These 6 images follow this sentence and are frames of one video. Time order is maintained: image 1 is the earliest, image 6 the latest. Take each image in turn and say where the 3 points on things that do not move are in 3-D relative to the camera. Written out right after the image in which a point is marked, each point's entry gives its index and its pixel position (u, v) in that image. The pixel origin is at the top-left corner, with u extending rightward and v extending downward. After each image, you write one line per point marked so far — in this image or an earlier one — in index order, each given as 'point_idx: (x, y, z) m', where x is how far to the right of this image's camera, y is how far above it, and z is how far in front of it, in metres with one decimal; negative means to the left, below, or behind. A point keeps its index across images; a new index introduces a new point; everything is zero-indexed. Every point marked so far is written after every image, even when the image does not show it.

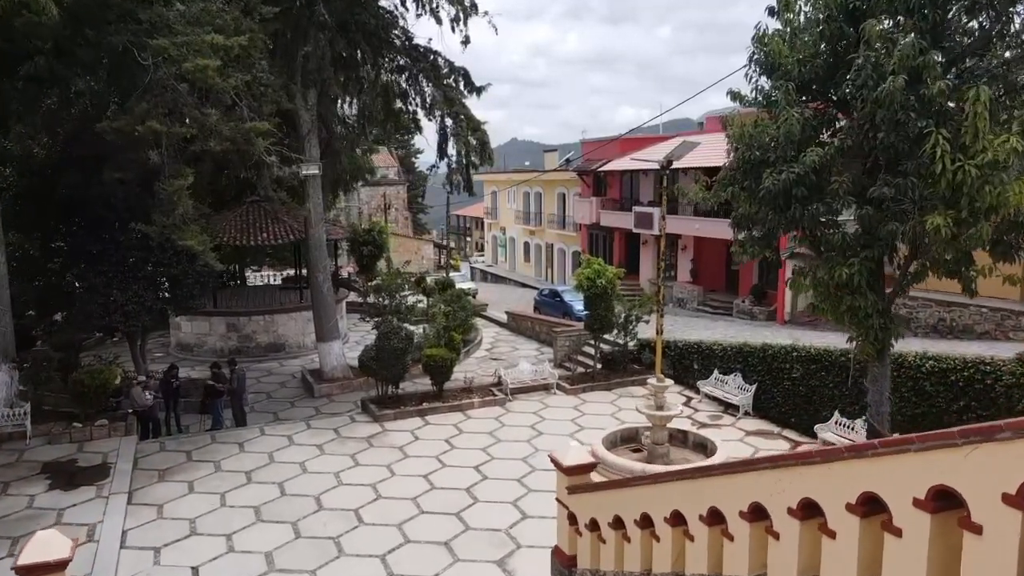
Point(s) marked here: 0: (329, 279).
0: (-3.9, +0.2, +15.3) m
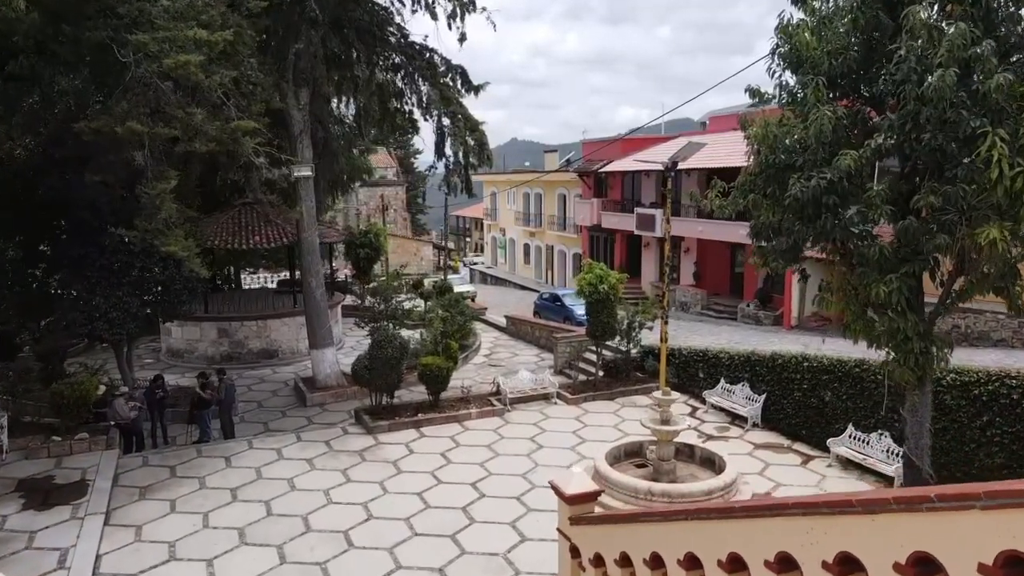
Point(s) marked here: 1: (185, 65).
0: (-3.9, +0.1, +14.8) m
1: (-4.3, +2.9, +9.5) m
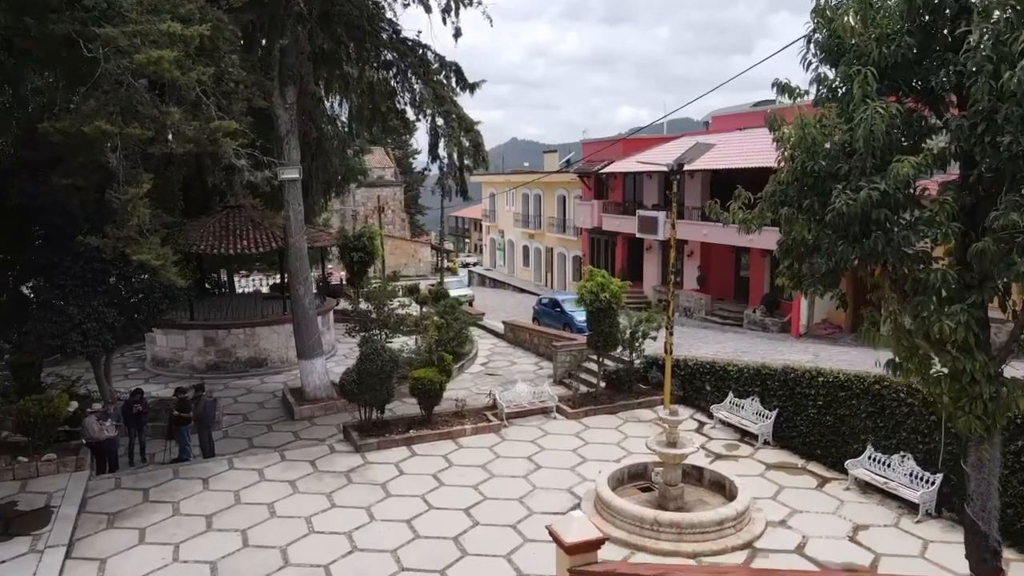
0: (-4.0, -0.1, +14.2) m
1: (-4.4, +2.8, +8.8) m
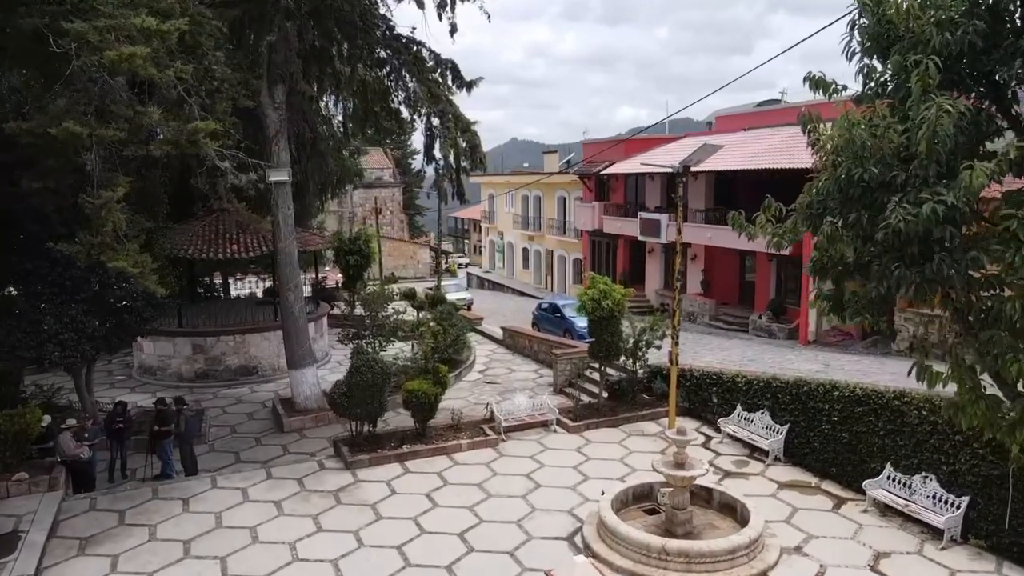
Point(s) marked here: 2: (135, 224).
0: (-4.0, -0.2, +13.6) m
1: (-4.4, +2.7, +8.3) m
2: (-5.2, +0.9, +9.9) m
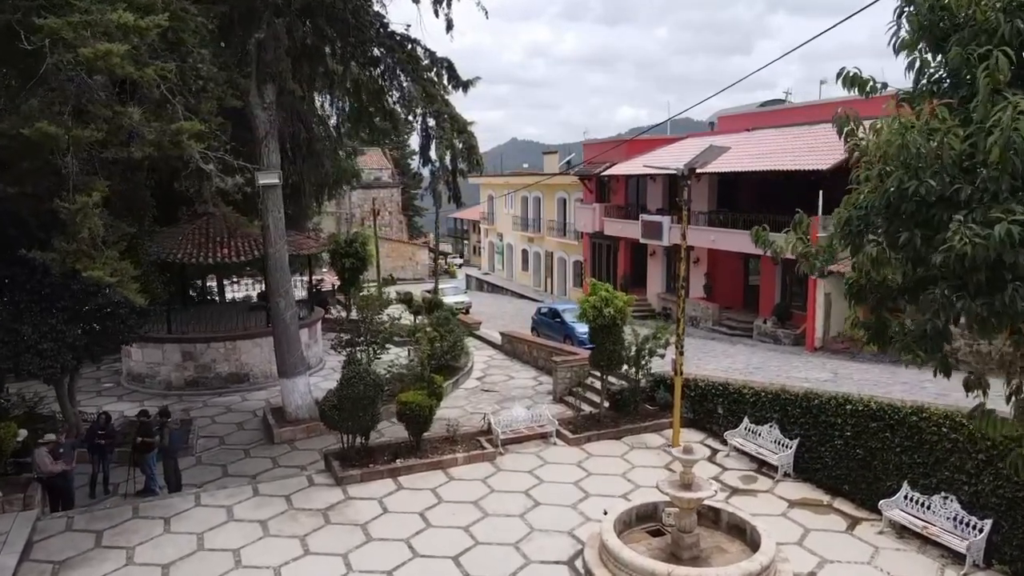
0: (-4.0, -0.3, +13.2) m
1: (-4.4, +2.5, +7.9) m
2: (-5.2, +0.8, +9.5) m
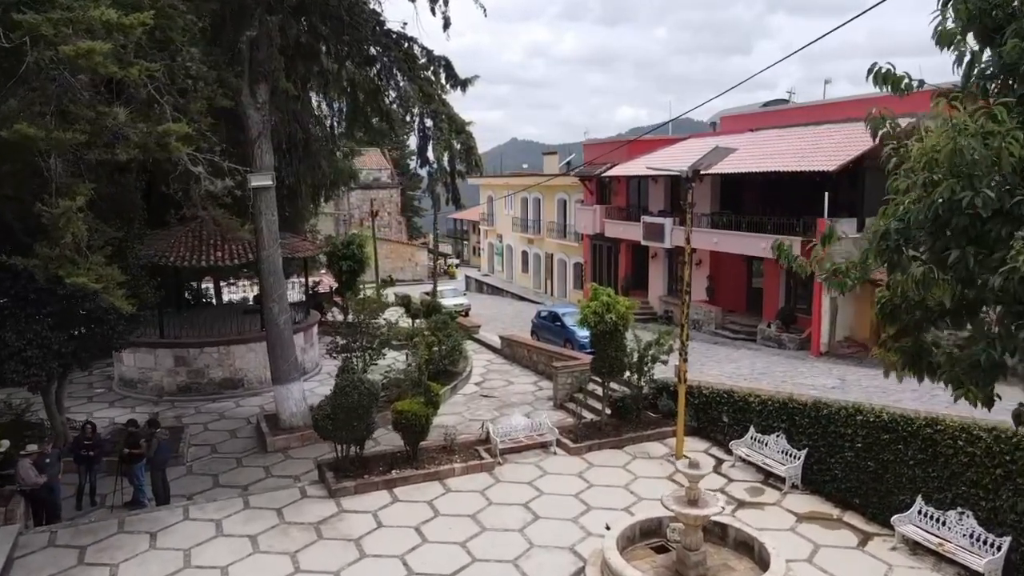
0: (-4.0, -0.4, +12.9) m
1: (-4.4, +2.5, +7.5) m
2: (-5.2, +0.7, +9.2) m
